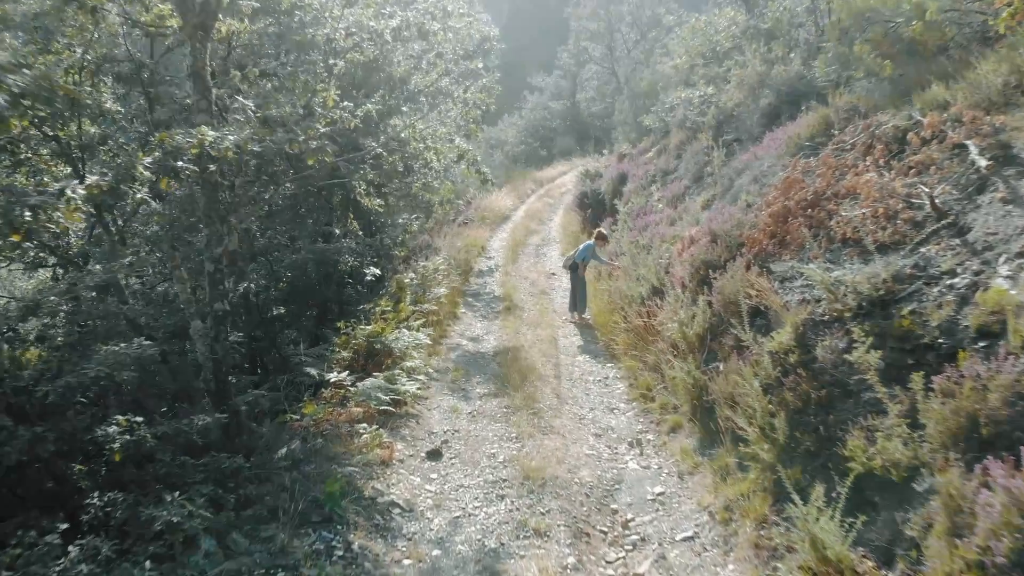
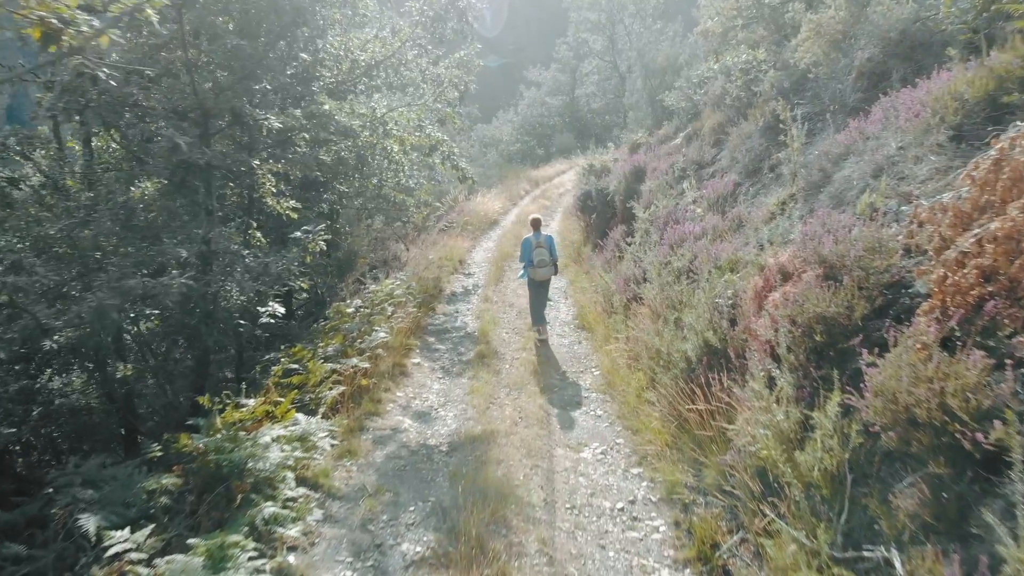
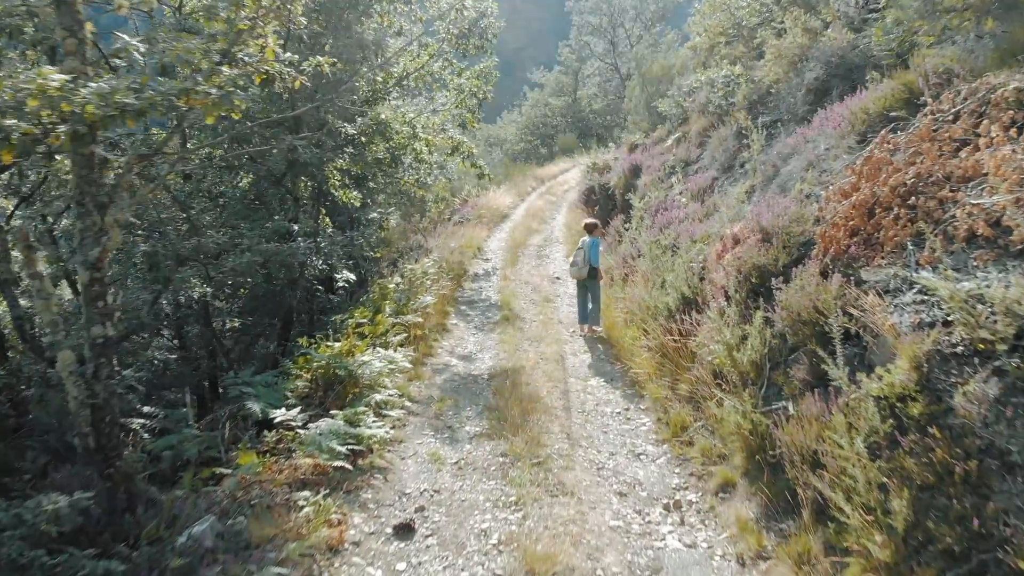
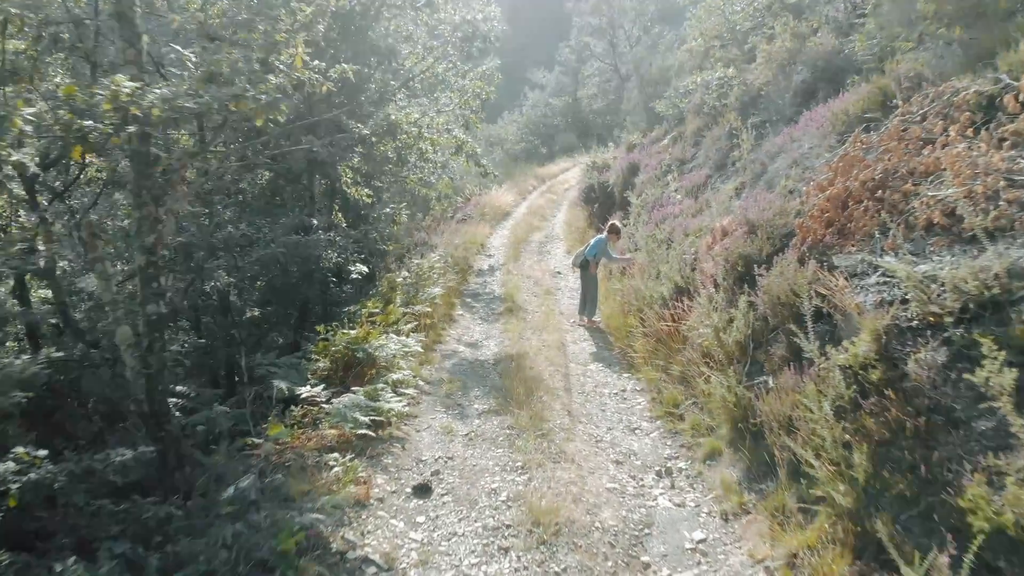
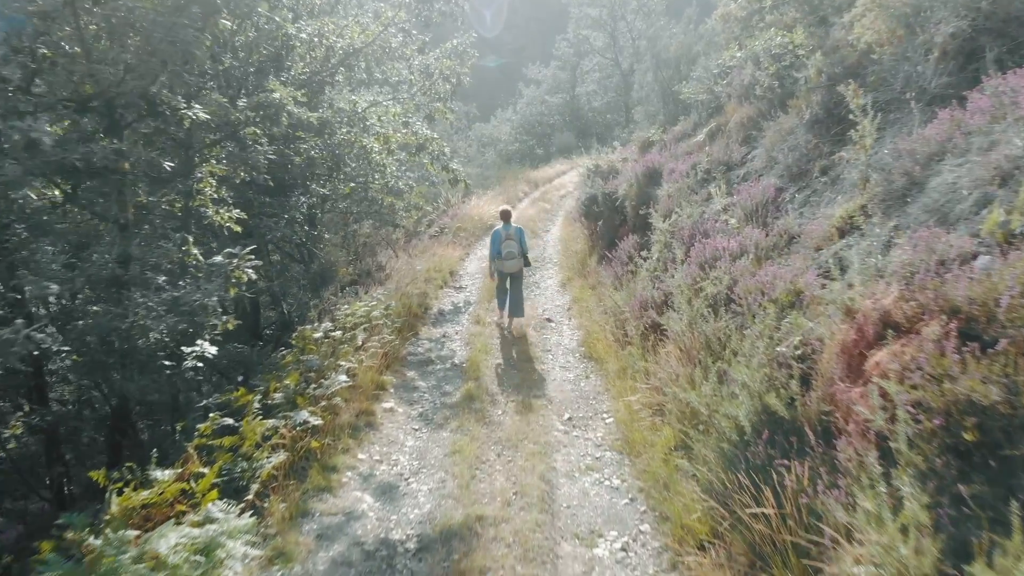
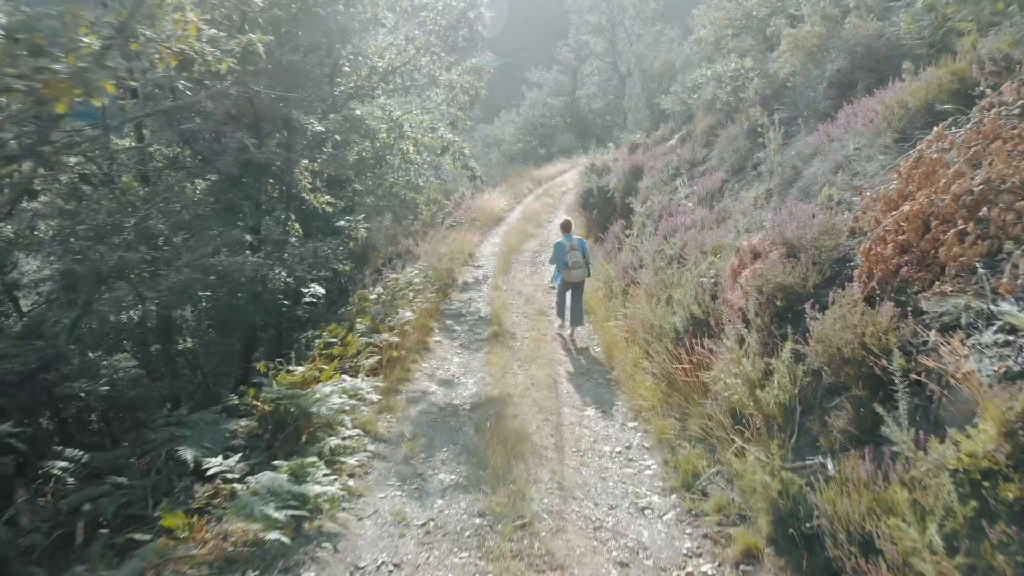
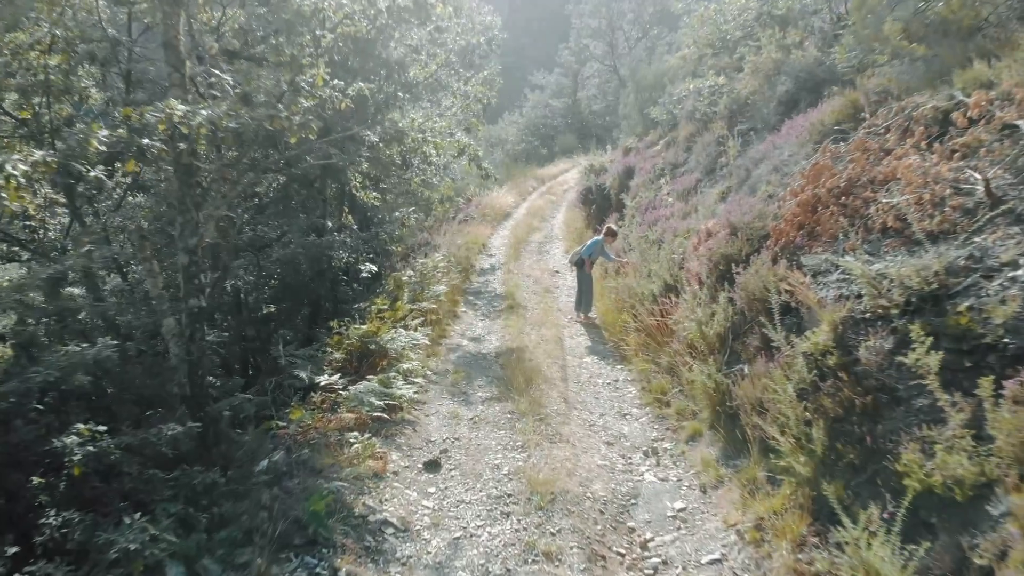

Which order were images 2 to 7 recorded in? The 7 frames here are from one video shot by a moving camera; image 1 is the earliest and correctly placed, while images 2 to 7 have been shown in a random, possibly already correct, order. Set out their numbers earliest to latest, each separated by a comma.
7, 4, 3, 6, 2, 5
